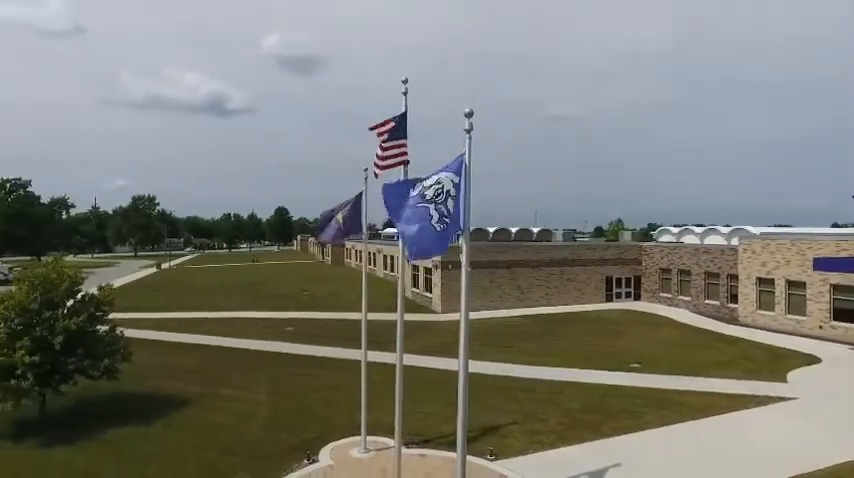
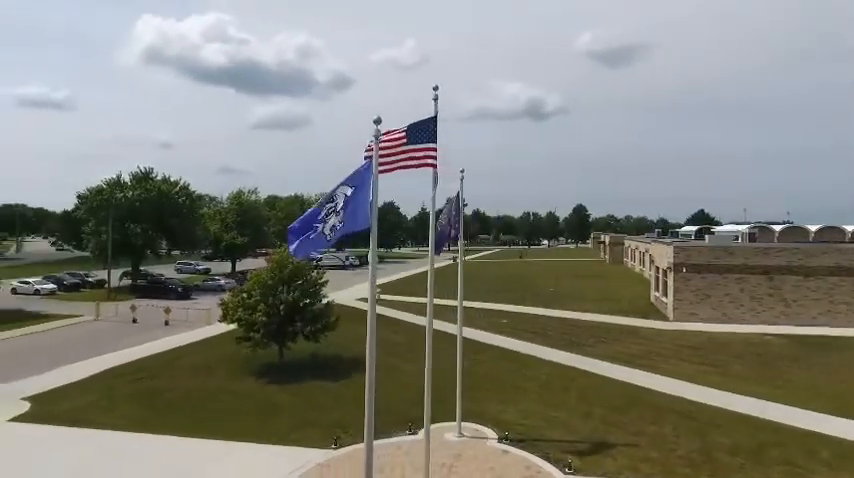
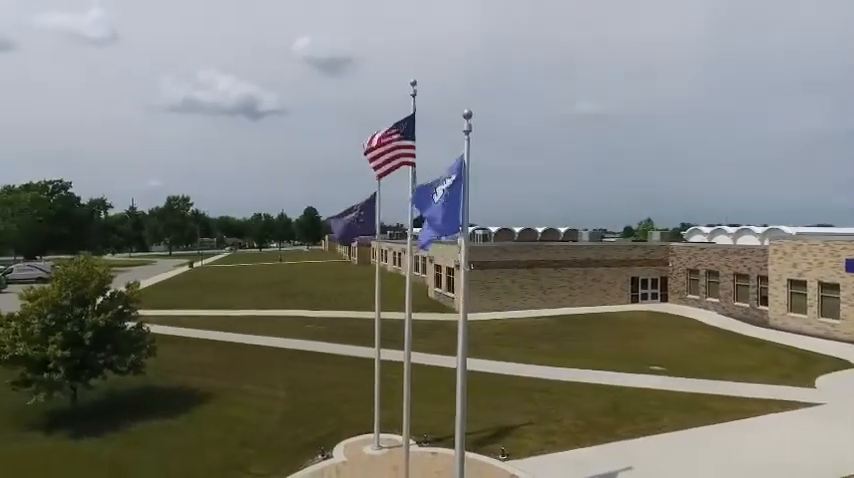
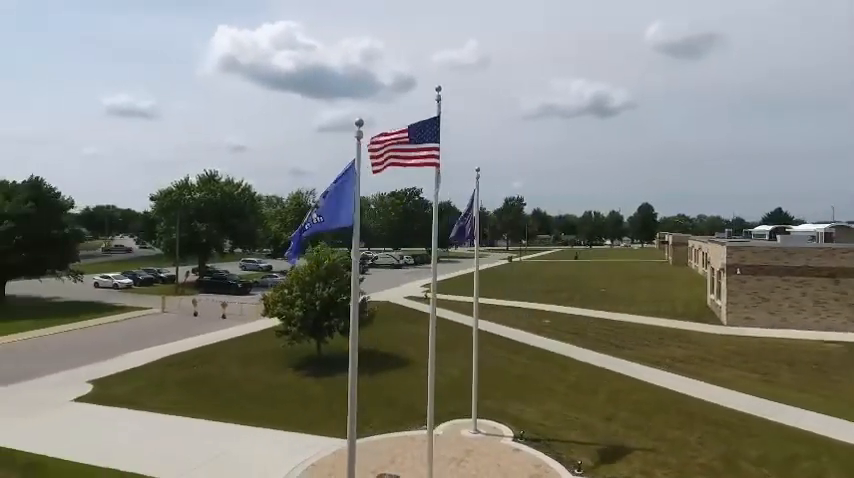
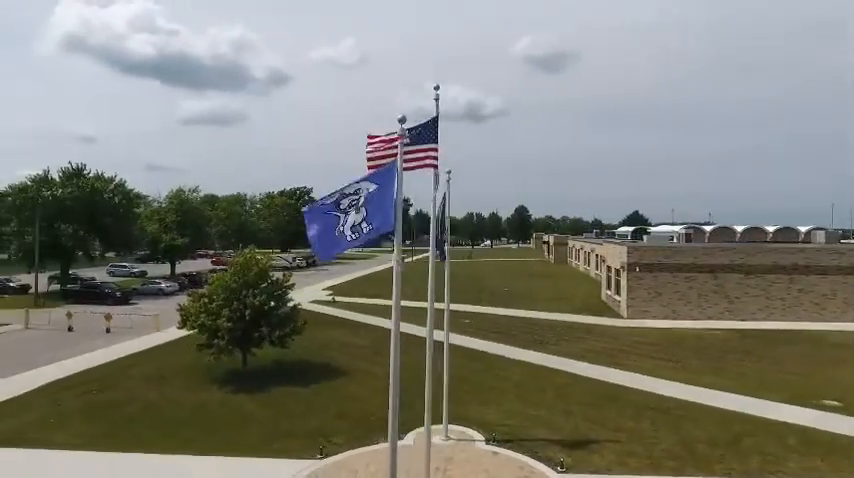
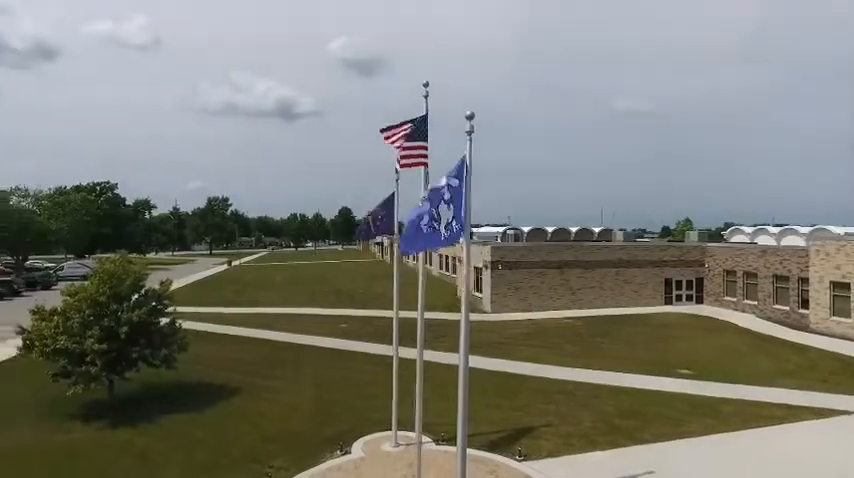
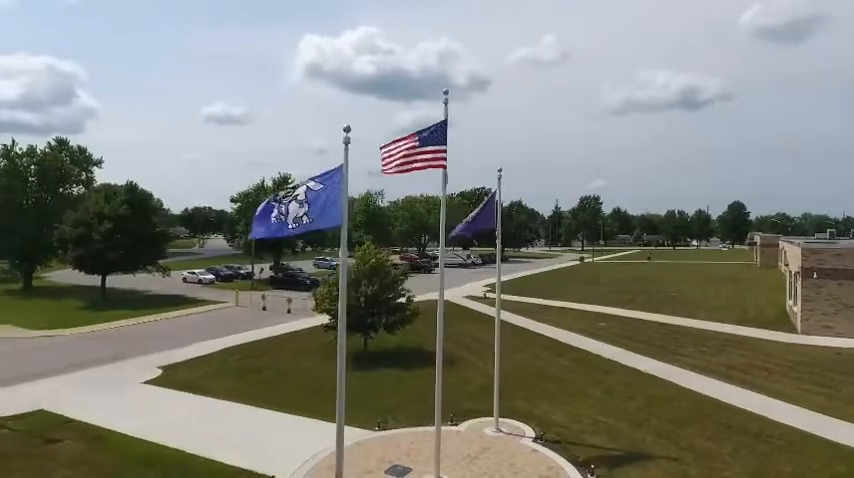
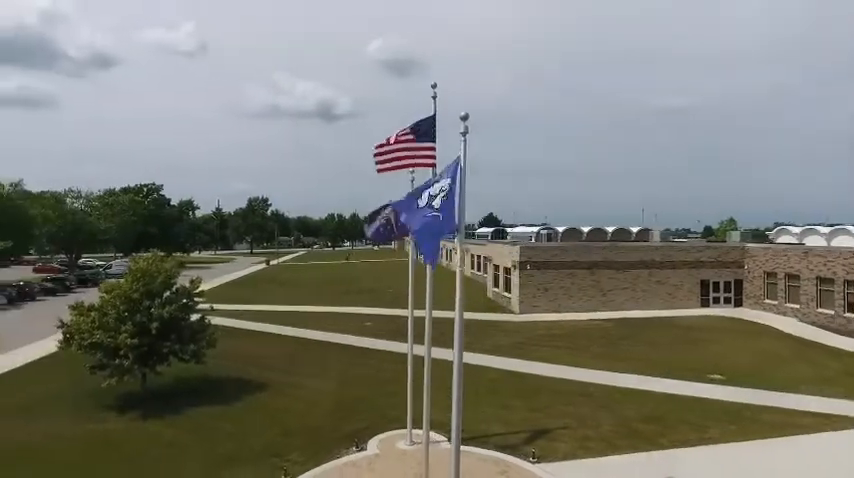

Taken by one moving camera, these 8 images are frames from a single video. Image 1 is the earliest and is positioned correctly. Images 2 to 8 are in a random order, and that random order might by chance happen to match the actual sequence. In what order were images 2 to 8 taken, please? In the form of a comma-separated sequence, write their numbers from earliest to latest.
3, 6, 8, 5, 2, 4, 7
